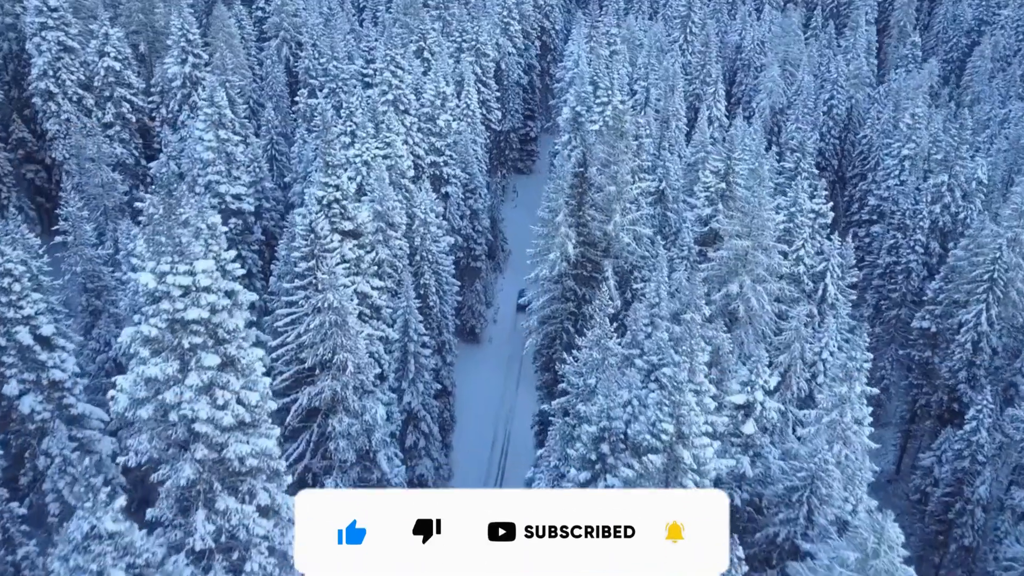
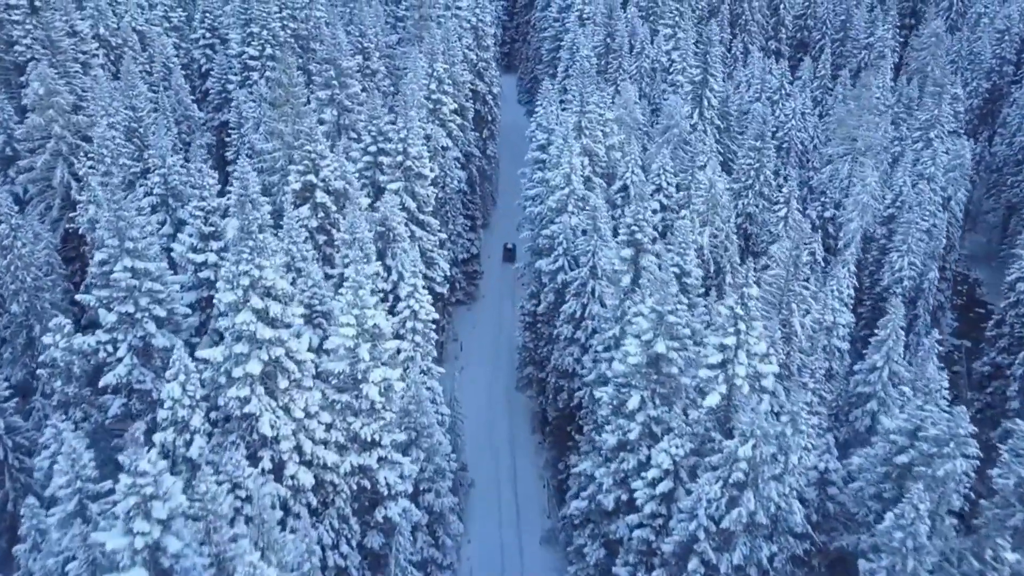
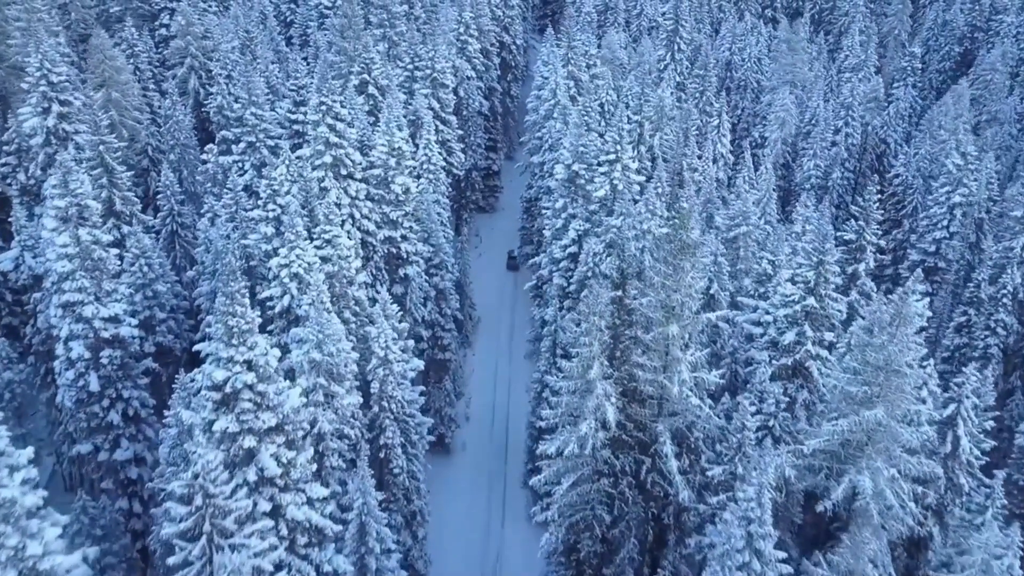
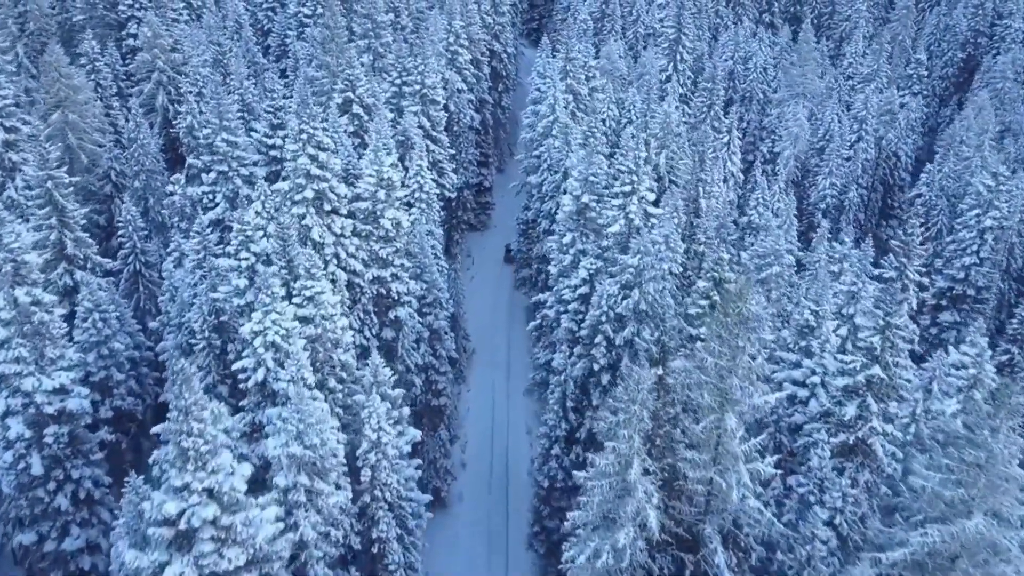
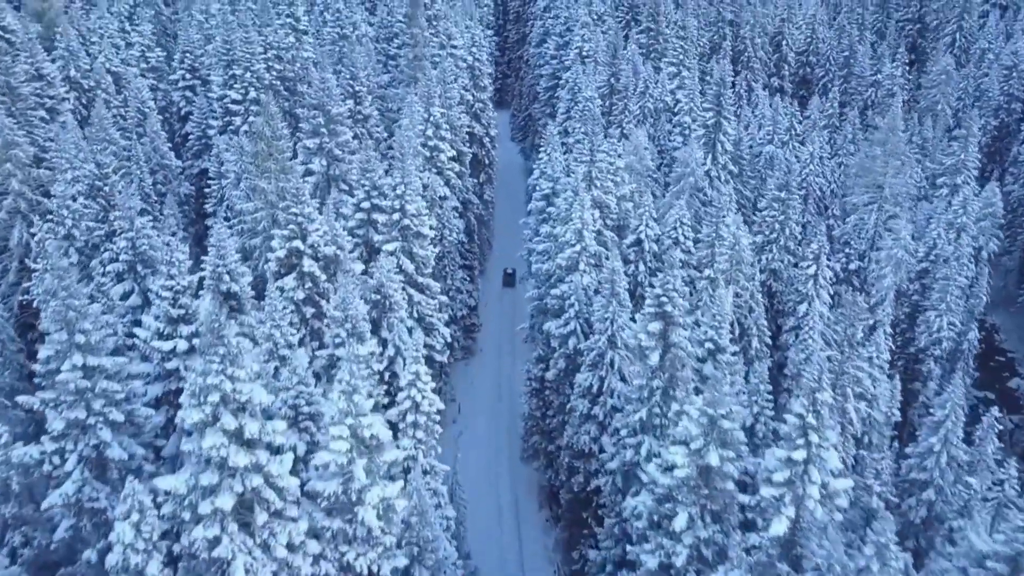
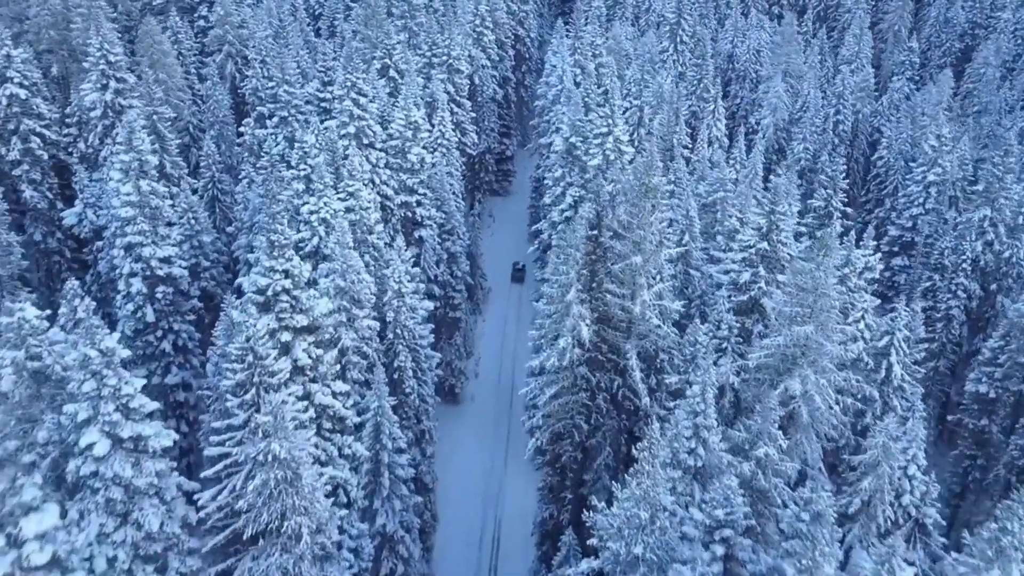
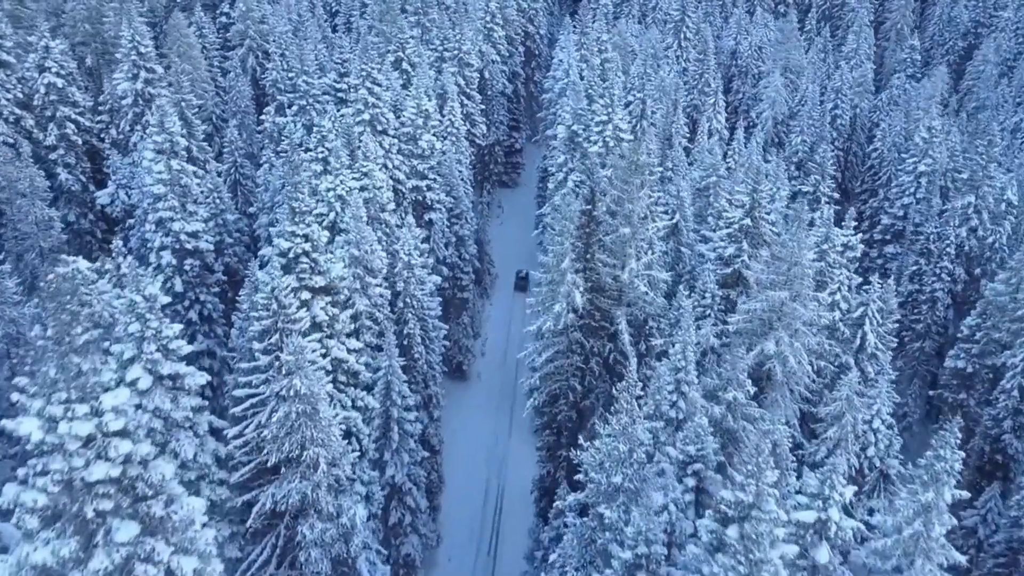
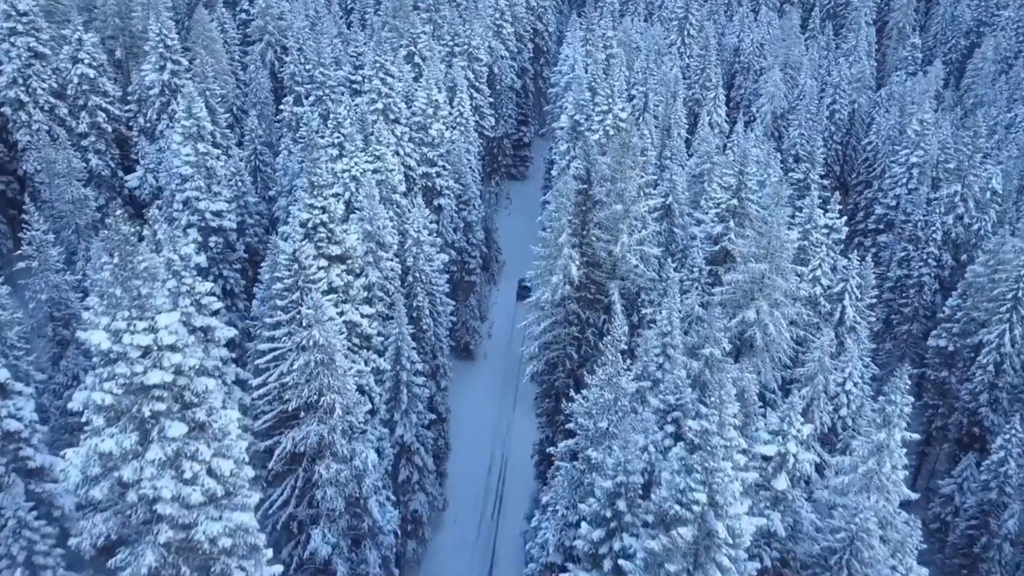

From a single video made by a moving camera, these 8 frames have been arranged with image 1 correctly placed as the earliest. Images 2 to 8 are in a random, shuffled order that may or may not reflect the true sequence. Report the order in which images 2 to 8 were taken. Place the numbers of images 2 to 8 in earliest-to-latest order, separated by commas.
8, 7, 6, 3, 4, 2, 5
